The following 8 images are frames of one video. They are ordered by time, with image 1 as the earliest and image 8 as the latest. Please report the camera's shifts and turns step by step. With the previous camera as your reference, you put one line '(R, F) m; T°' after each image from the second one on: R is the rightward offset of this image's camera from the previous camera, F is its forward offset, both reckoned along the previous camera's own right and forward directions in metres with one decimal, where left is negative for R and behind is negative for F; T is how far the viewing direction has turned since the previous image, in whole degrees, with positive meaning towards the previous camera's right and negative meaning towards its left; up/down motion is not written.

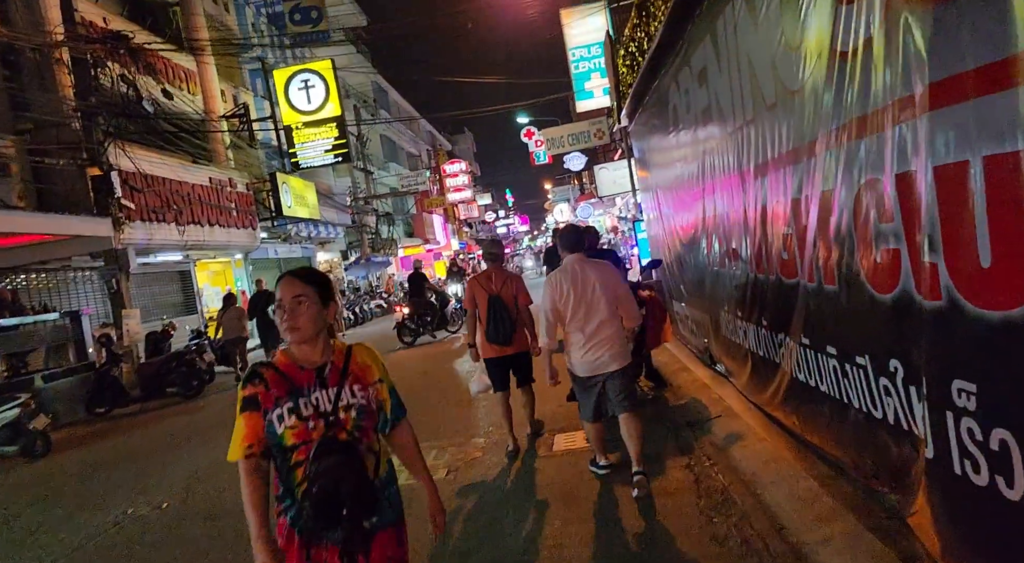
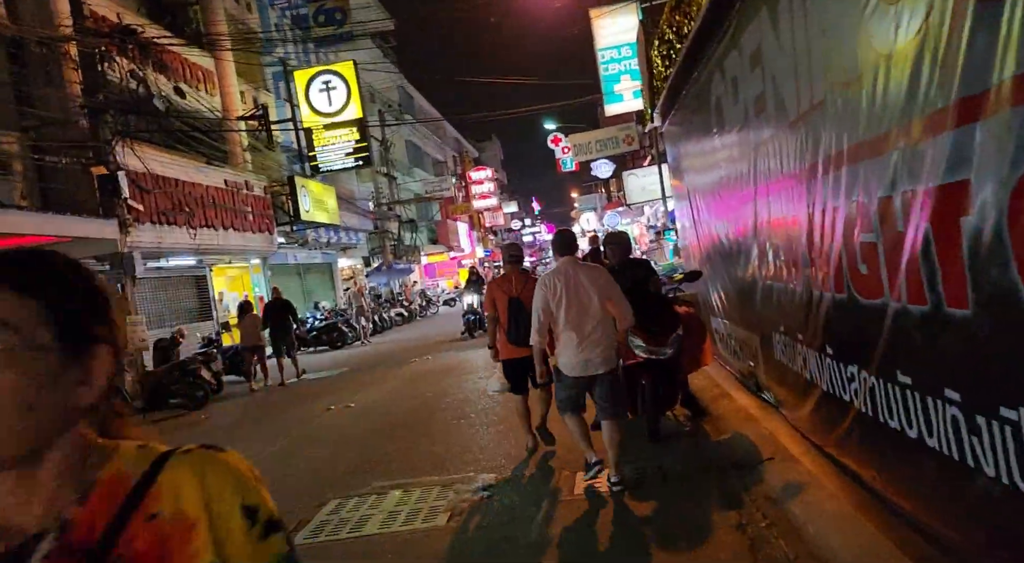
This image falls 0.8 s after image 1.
(0.0, +0.8) m; -2°
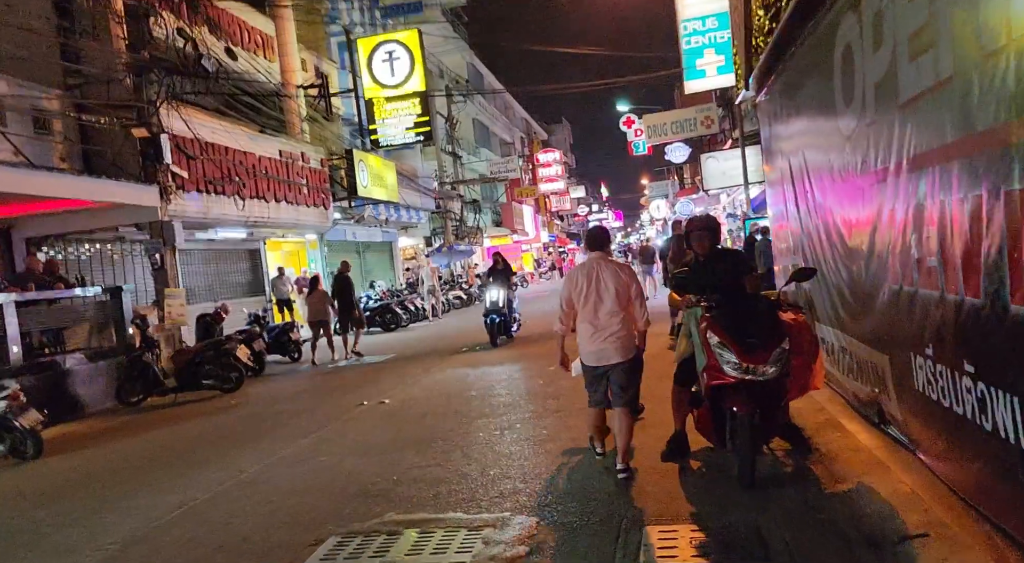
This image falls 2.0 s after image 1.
(0.0, +1.3) m; -4°
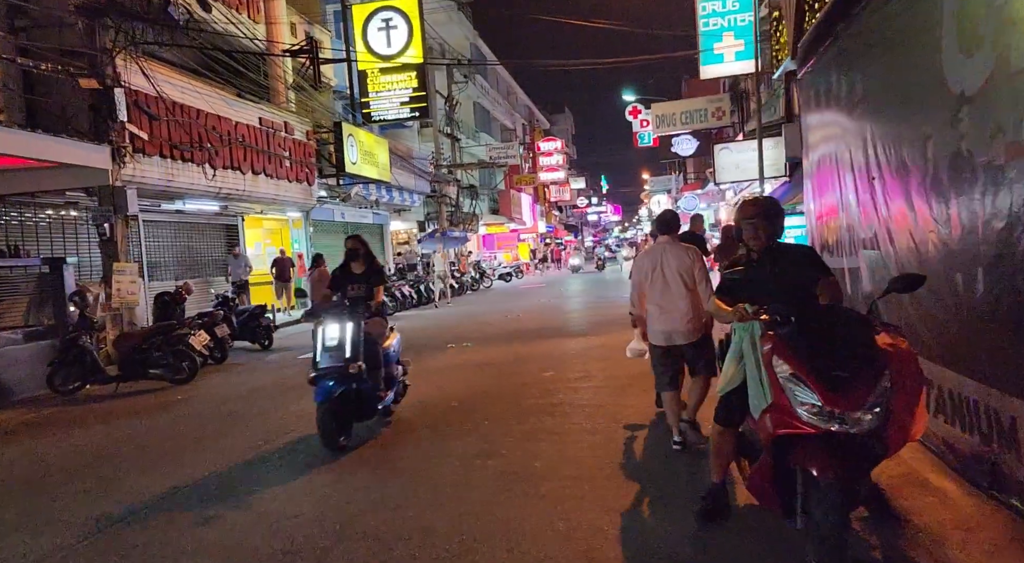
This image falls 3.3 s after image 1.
(0.0, +1.5) m; 0°
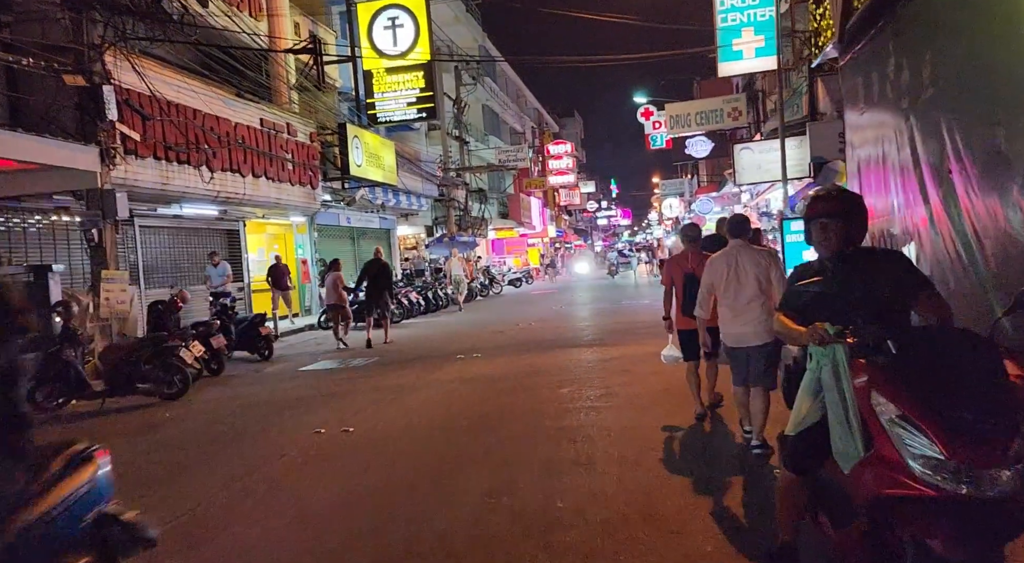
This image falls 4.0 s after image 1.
(-0.1, +0.8) m; -1°
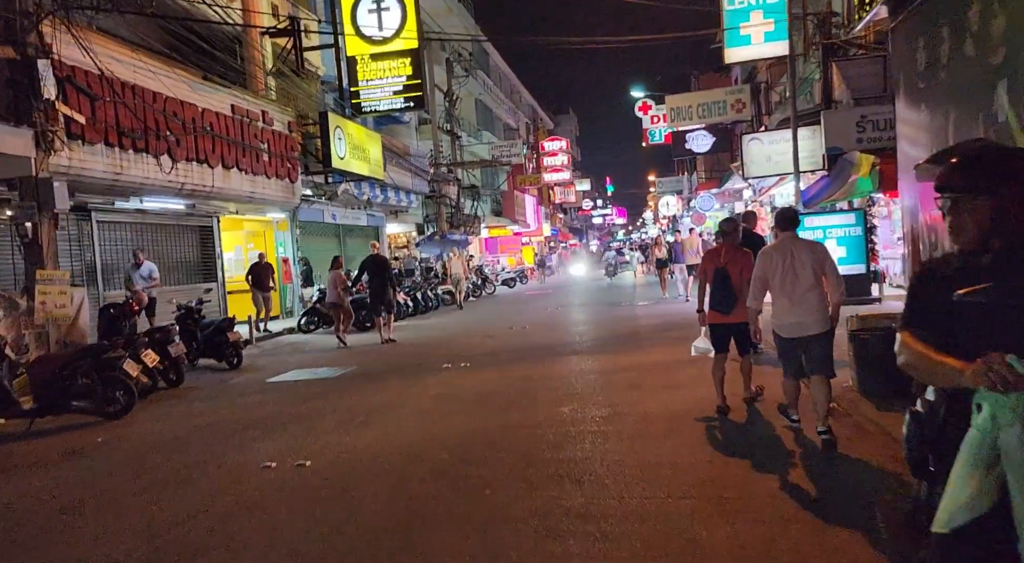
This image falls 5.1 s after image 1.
(0.0, +1.3) m; 0°
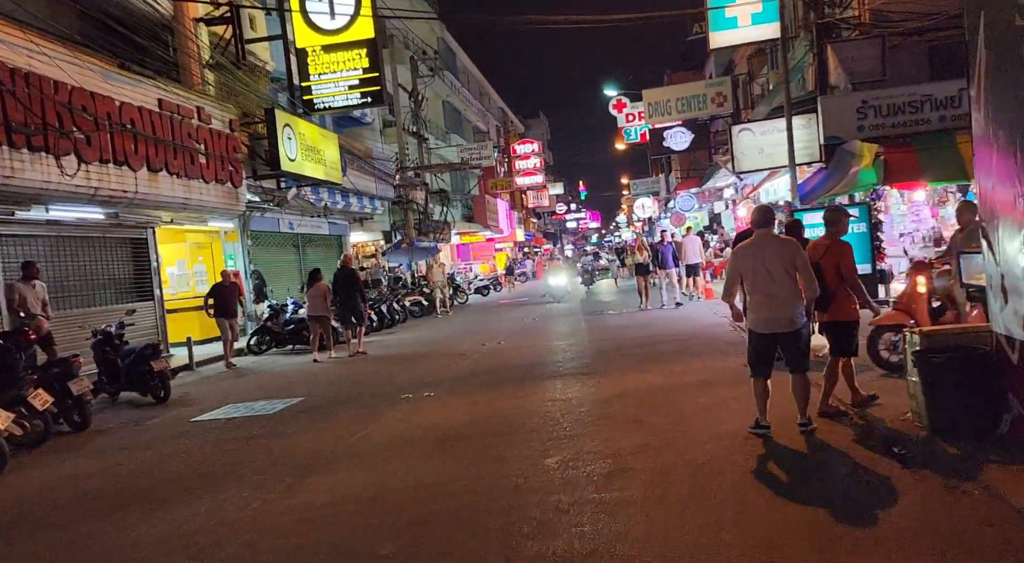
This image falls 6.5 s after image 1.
(+0.1, +1.8) m; +2°
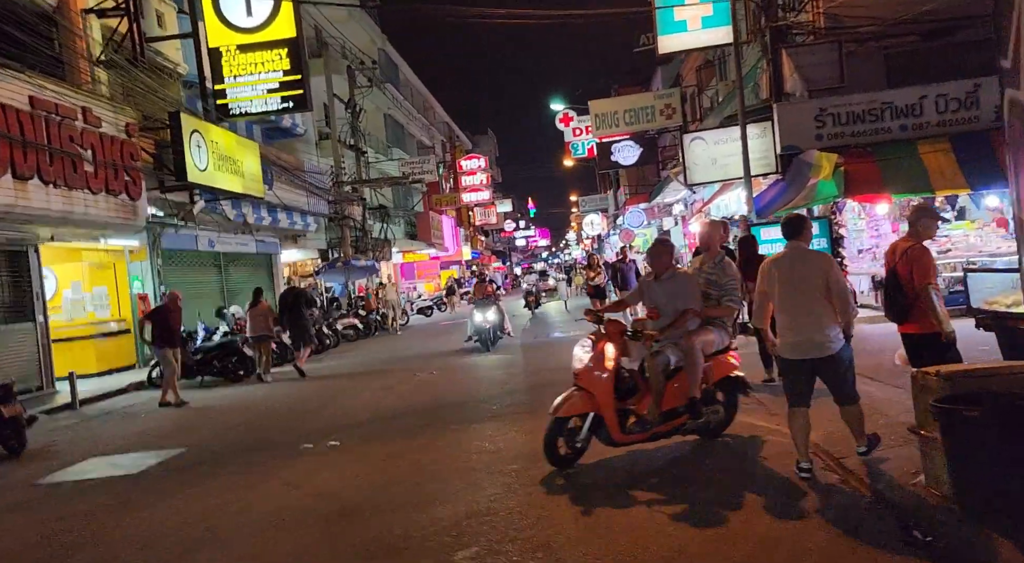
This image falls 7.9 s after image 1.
(+0.3, +1.5) m; +3°
